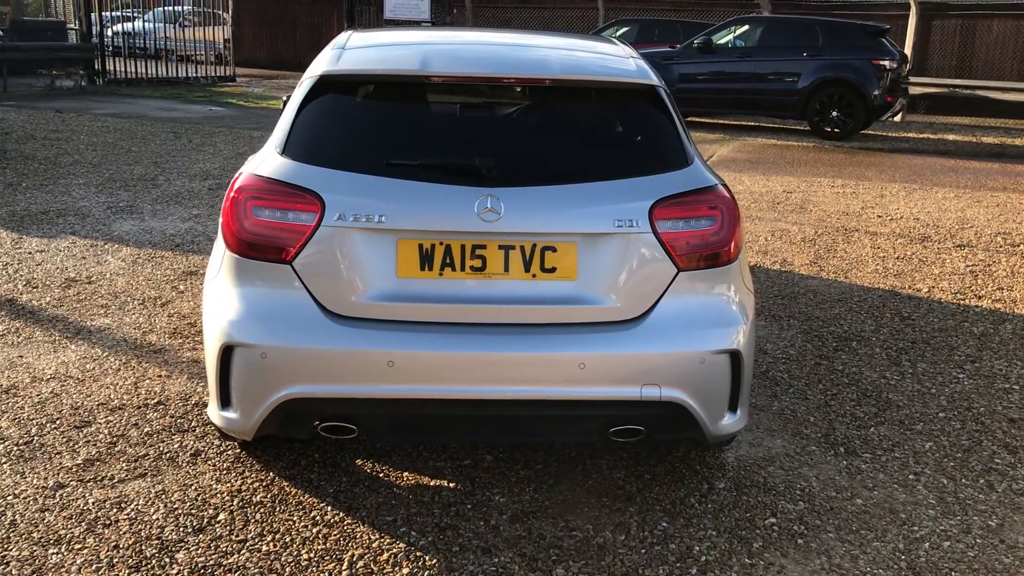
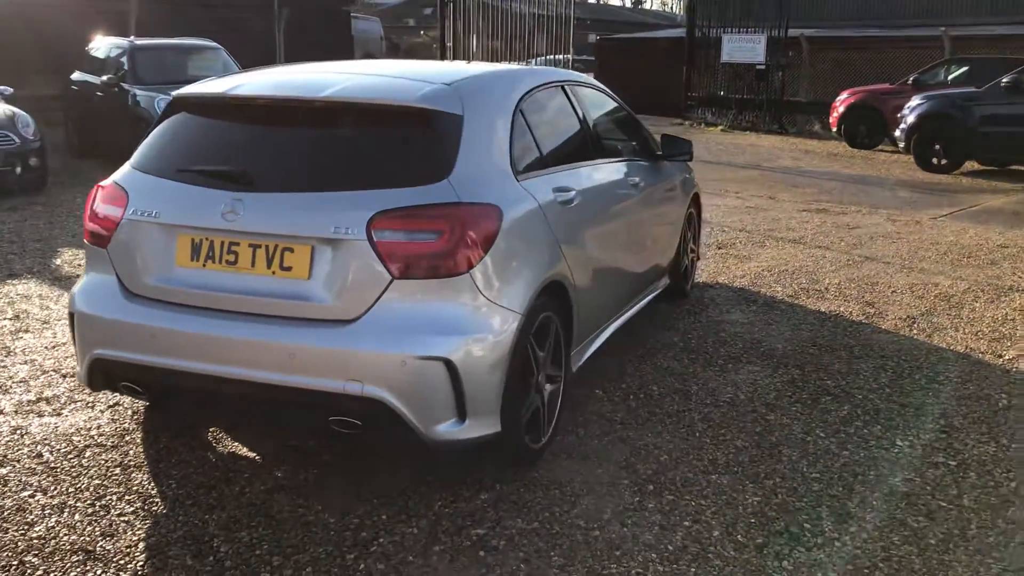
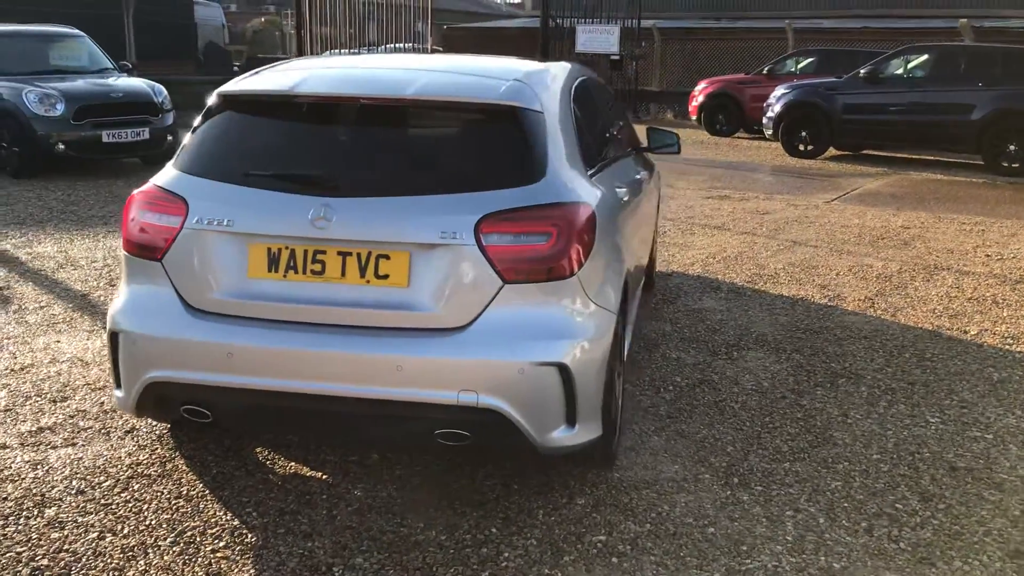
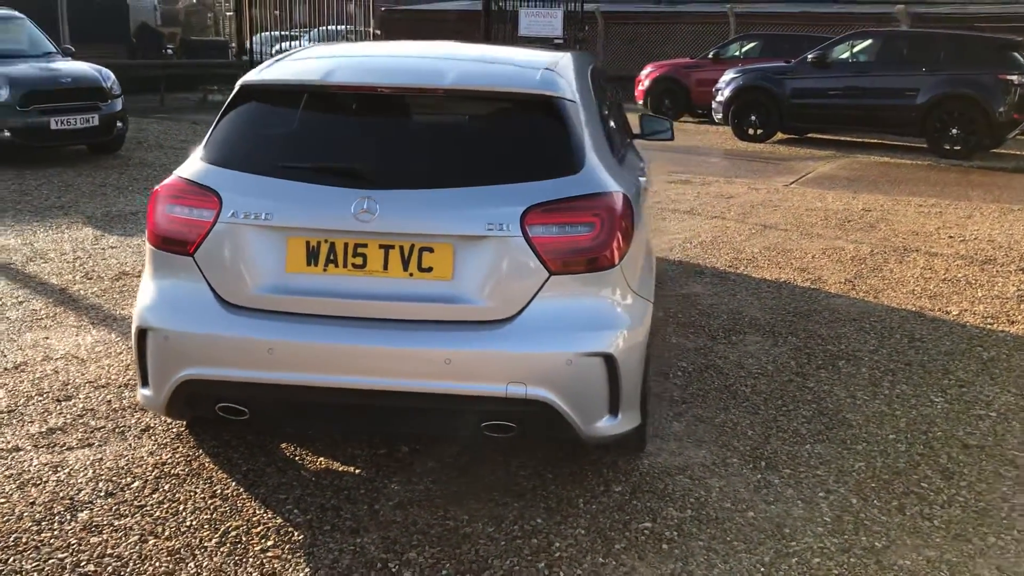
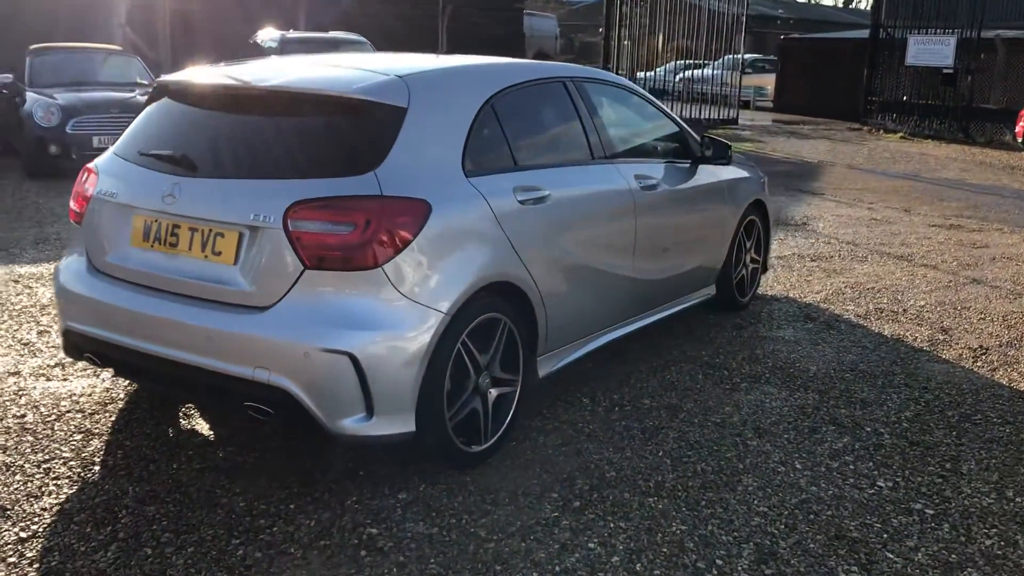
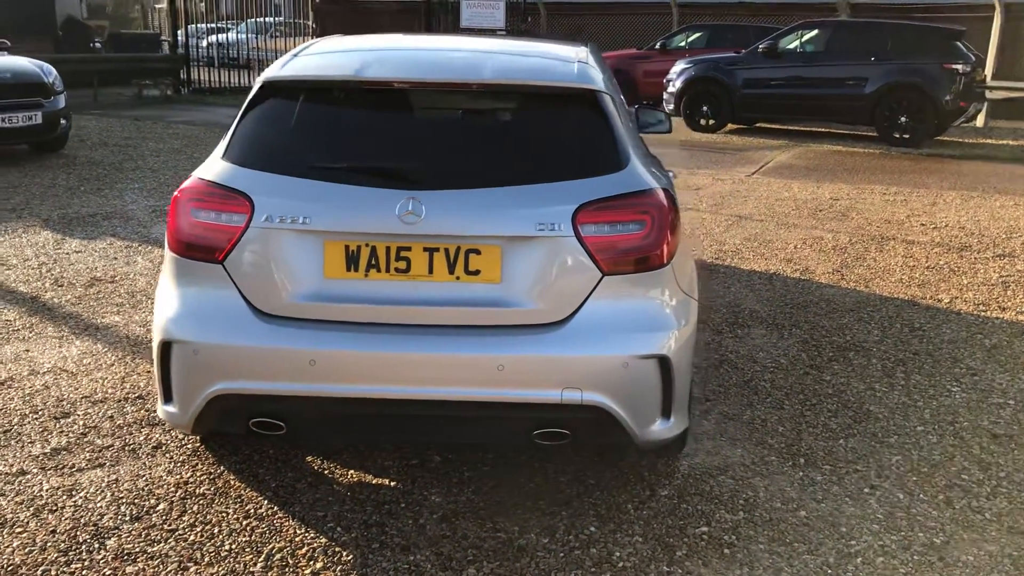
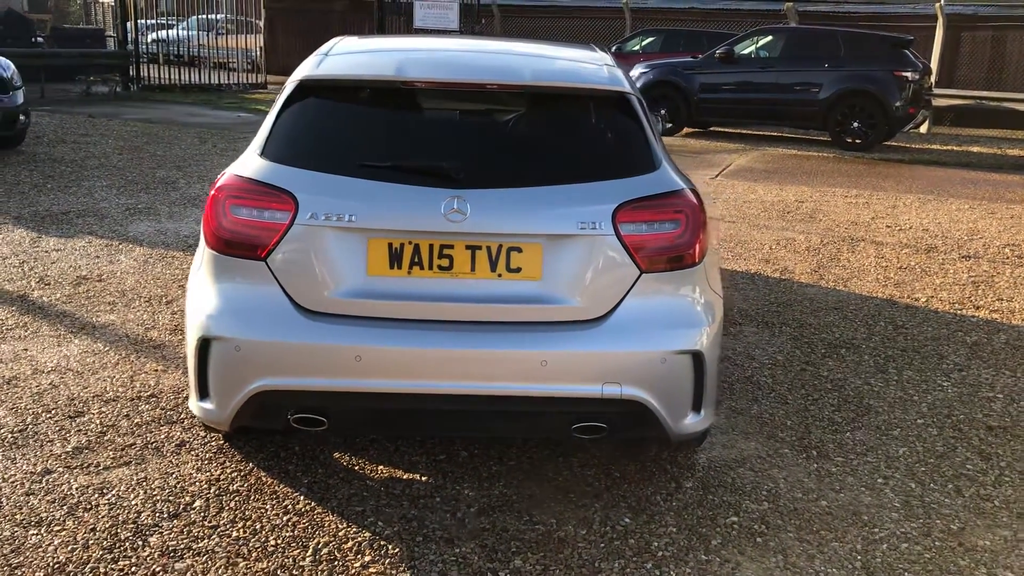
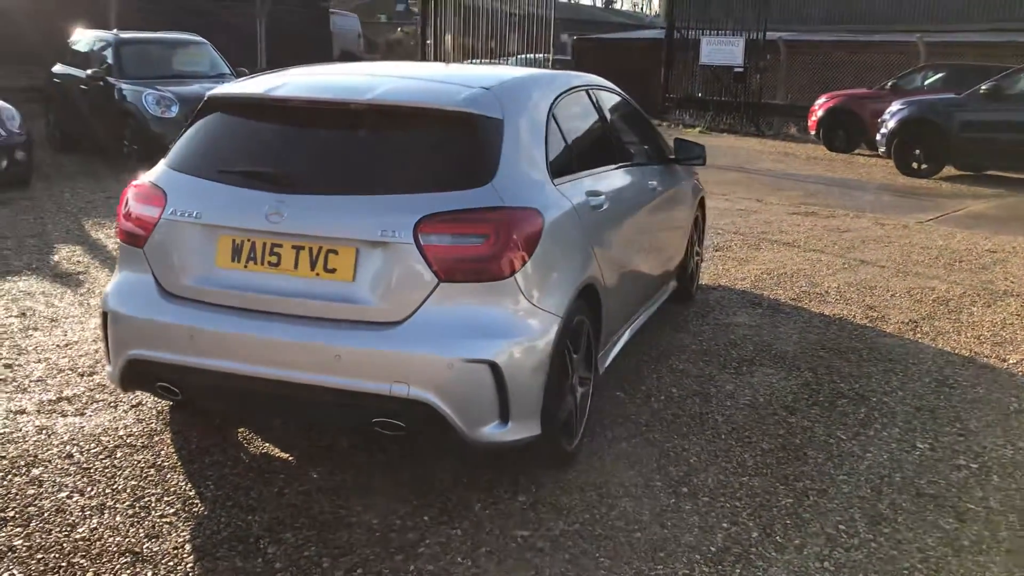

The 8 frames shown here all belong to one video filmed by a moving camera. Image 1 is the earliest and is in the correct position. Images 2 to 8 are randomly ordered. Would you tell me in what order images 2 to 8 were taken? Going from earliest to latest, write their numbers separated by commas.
7, 6, 4, 3, 8, 2, 5
